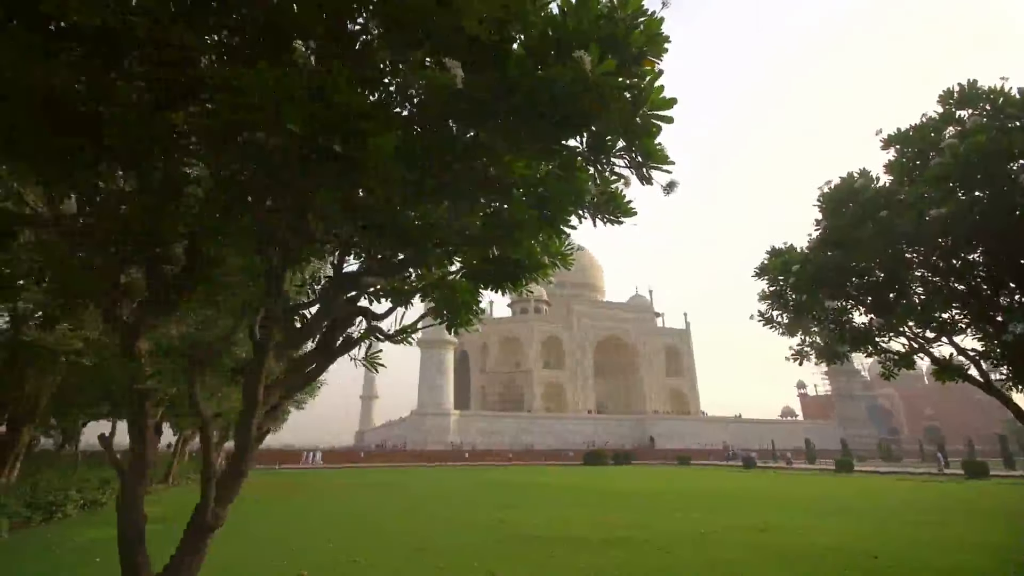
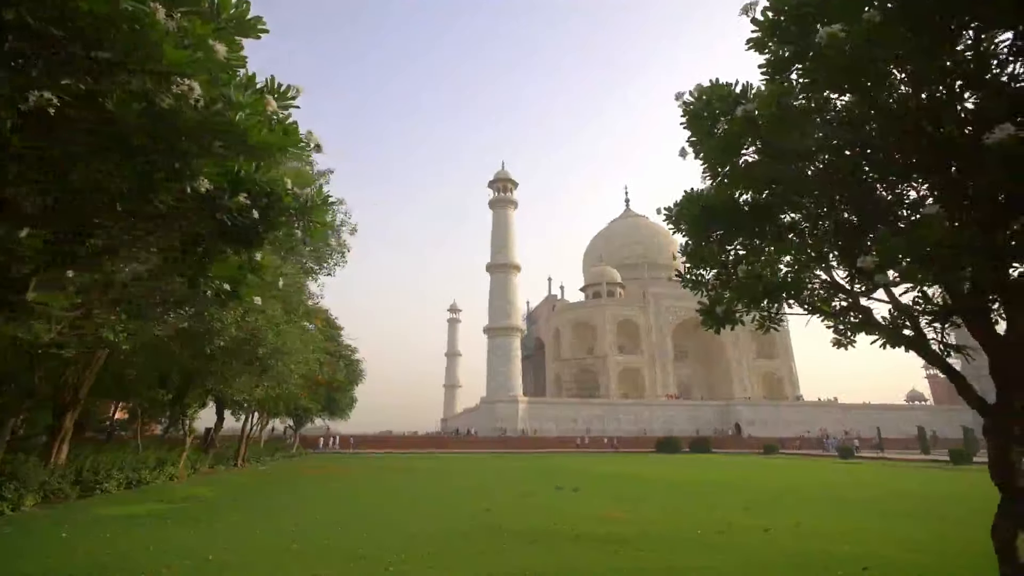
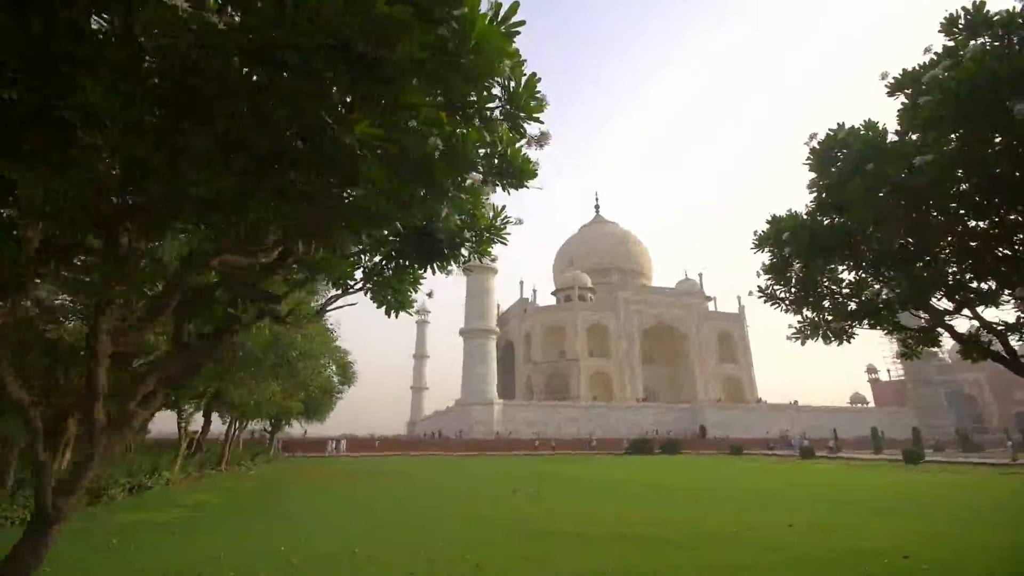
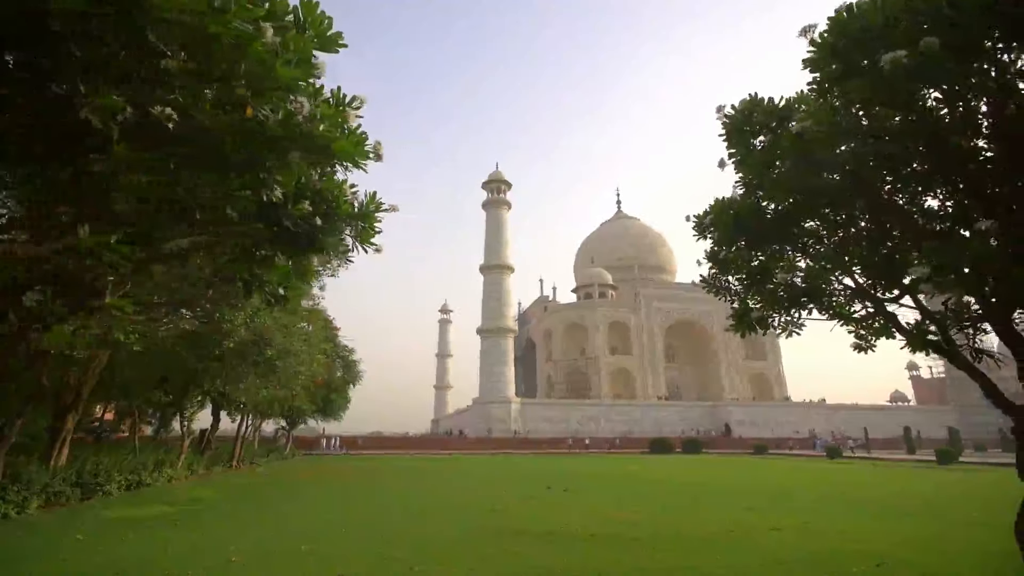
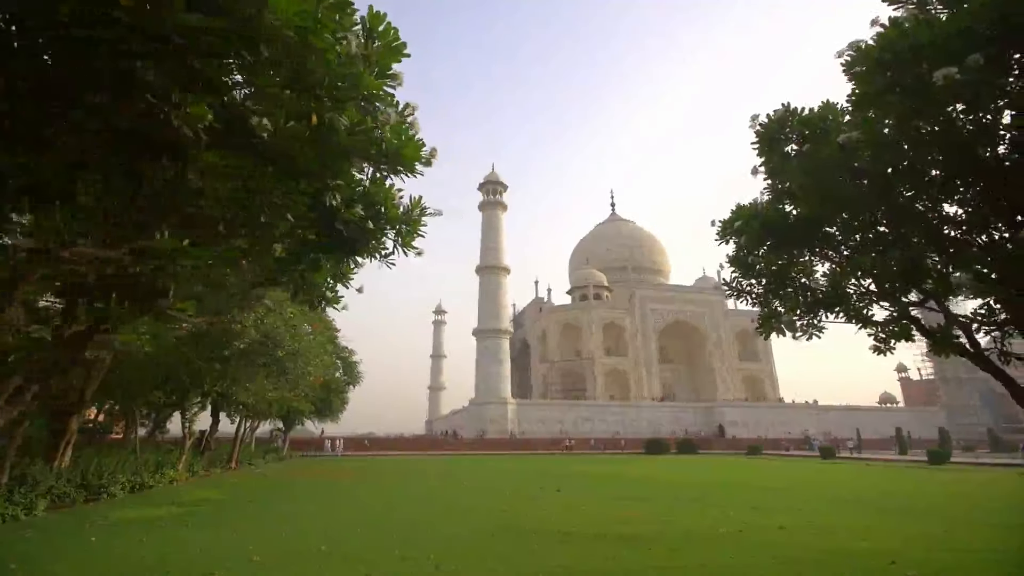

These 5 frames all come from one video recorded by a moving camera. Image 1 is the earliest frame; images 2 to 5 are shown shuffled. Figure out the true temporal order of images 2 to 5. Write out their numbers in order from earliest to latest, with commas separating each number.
3, 5, 4, 2
